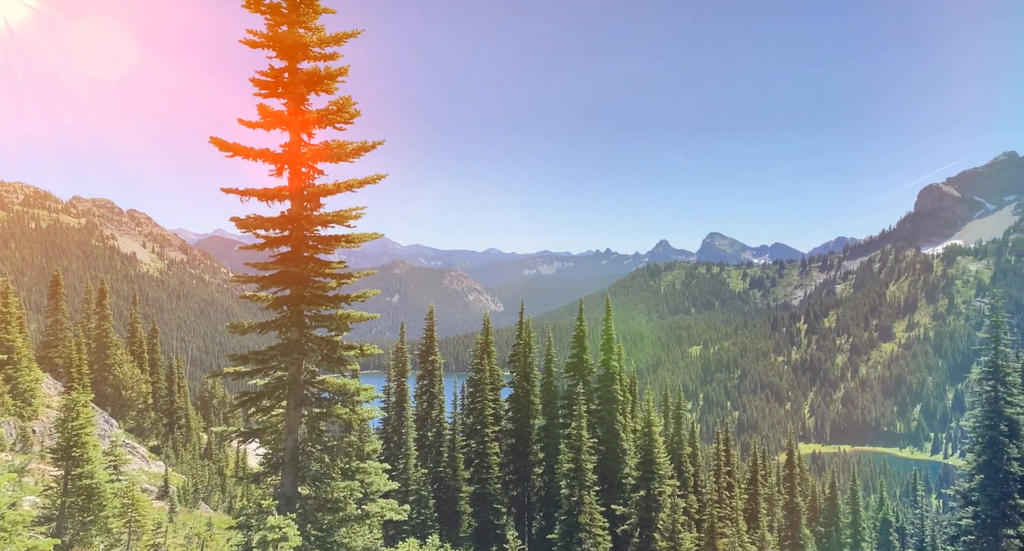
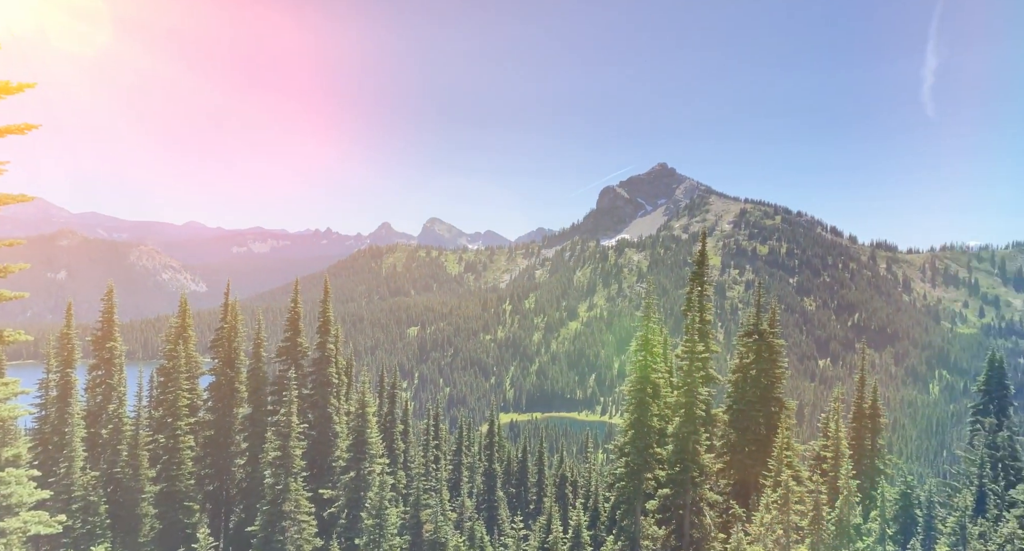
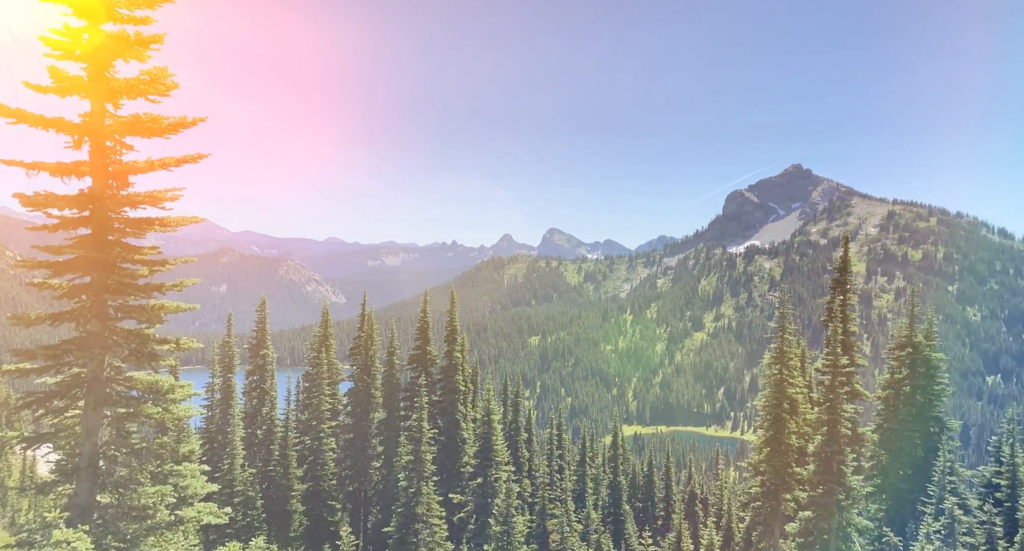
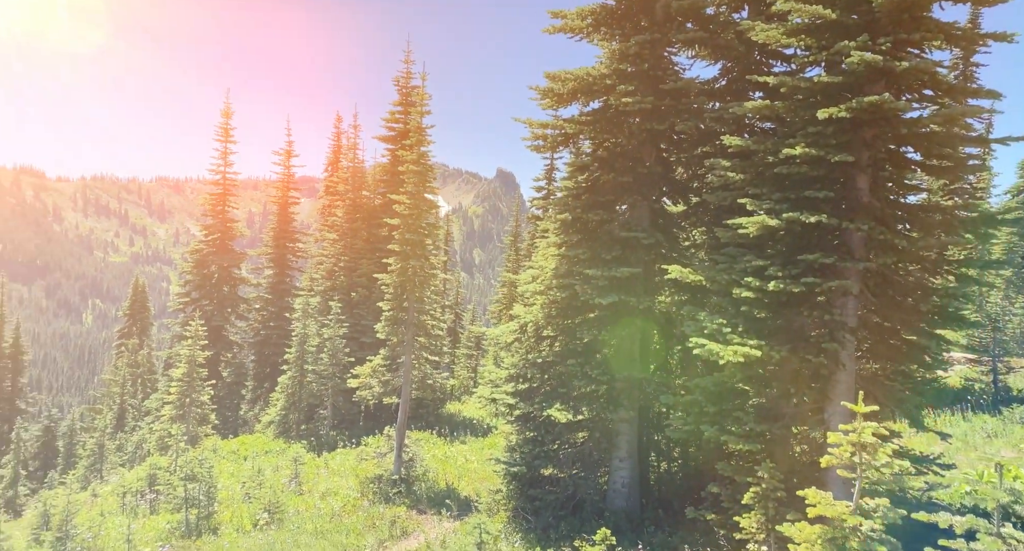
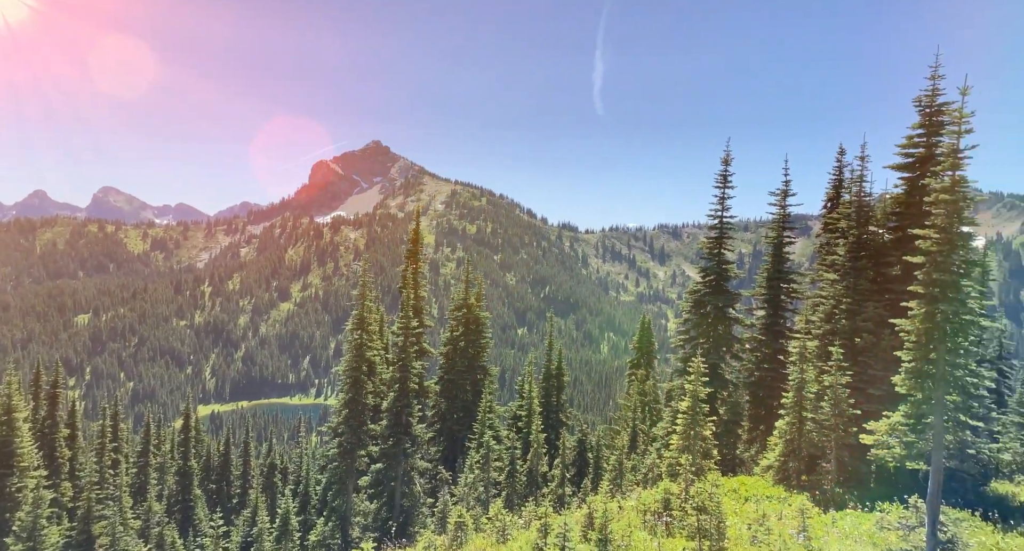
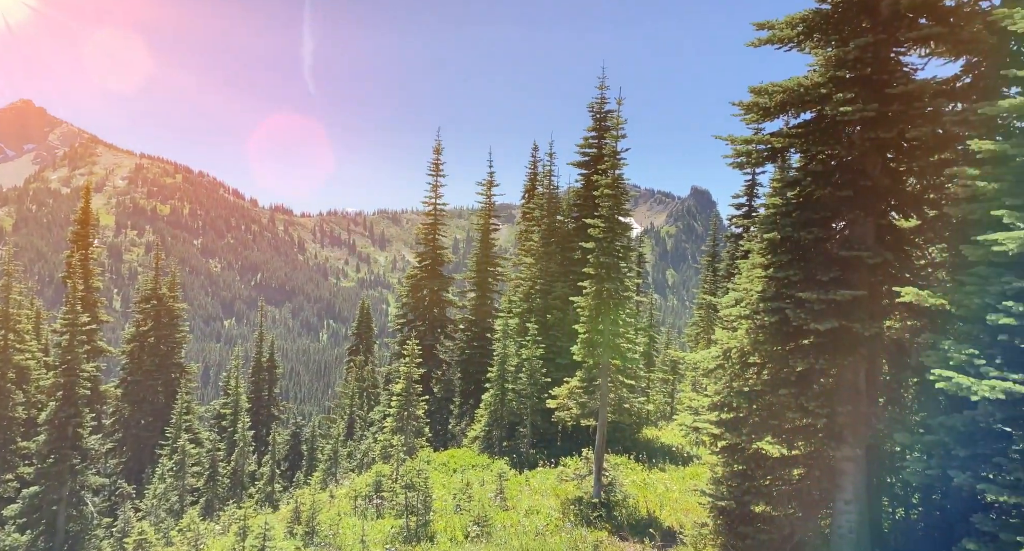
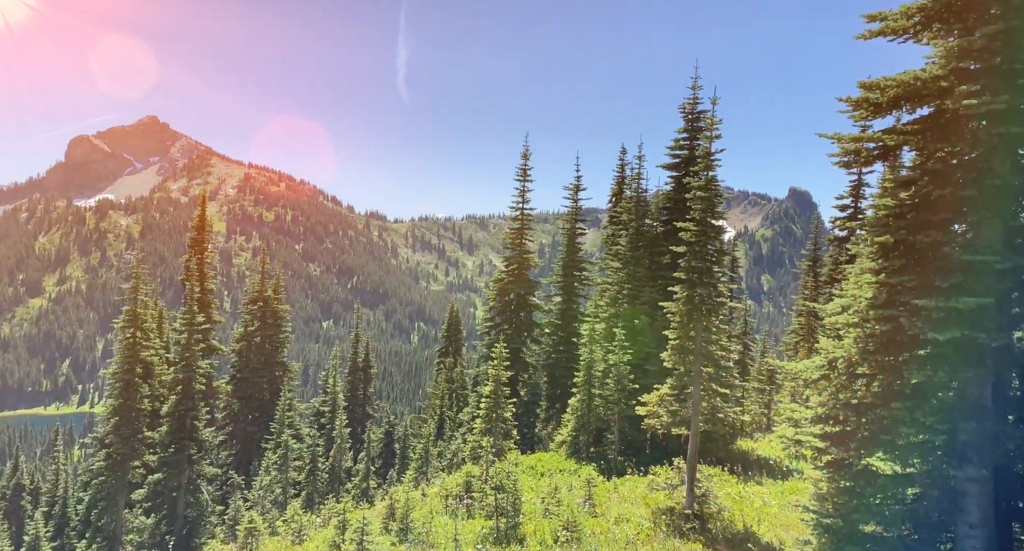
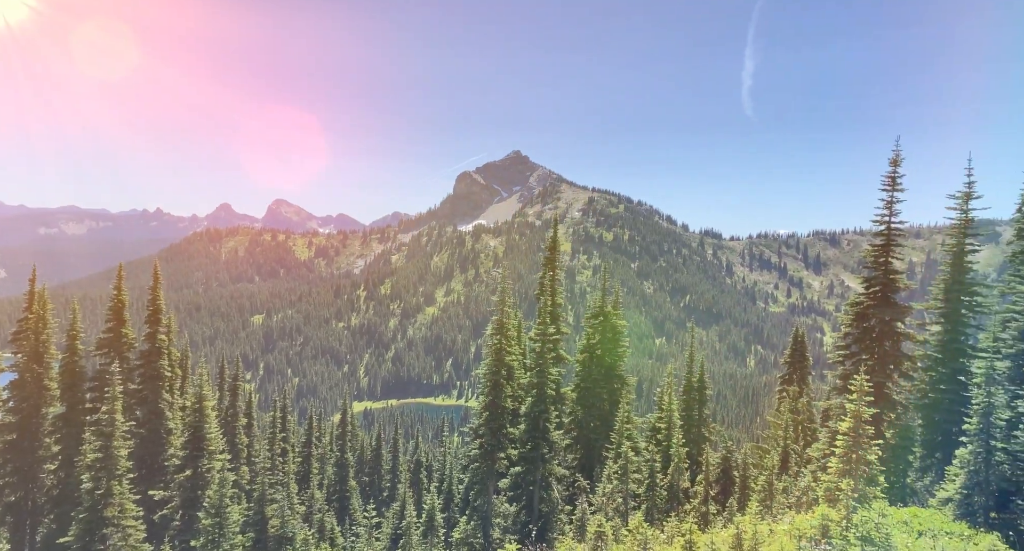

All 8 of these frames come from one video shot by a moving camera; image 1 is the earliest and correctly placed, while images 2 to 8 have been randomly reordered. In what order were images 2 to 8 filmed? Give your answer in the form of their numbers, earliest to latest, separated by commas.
3, 2, 8, 5, 7, 6, 4
